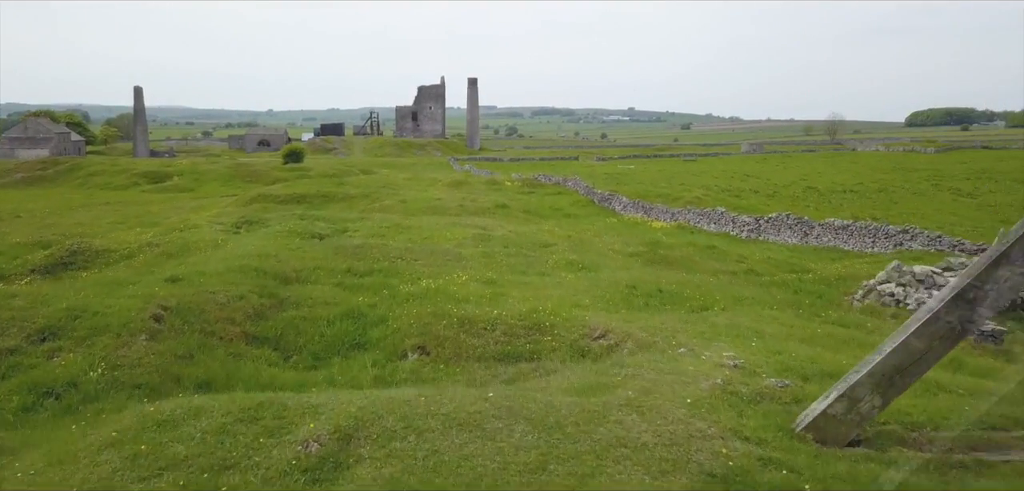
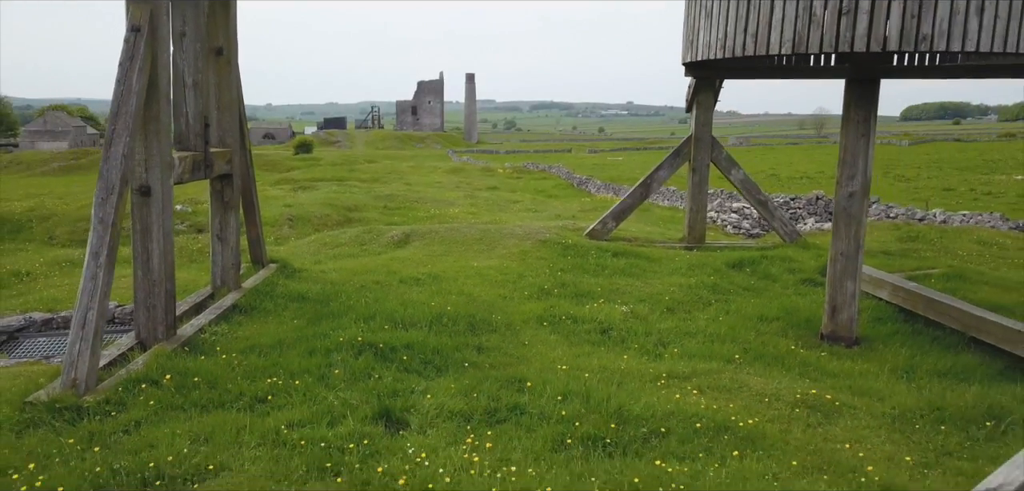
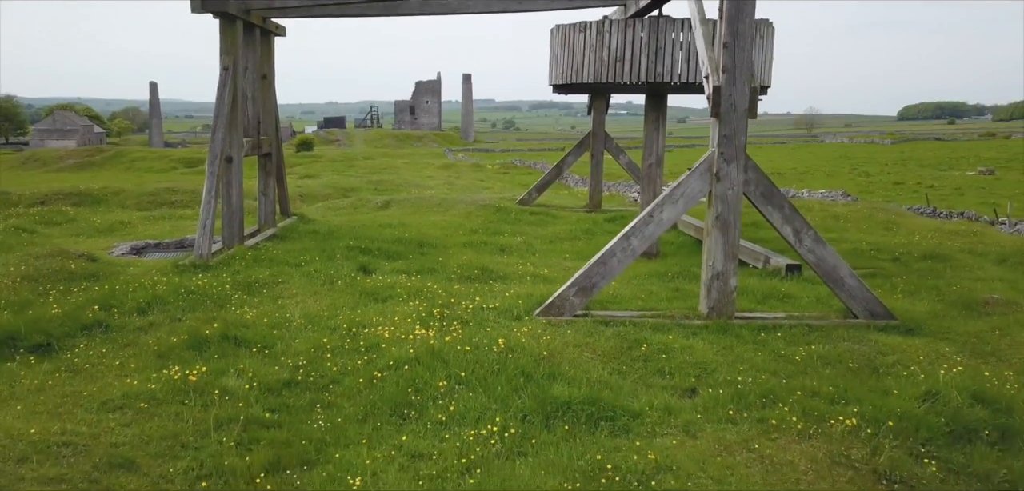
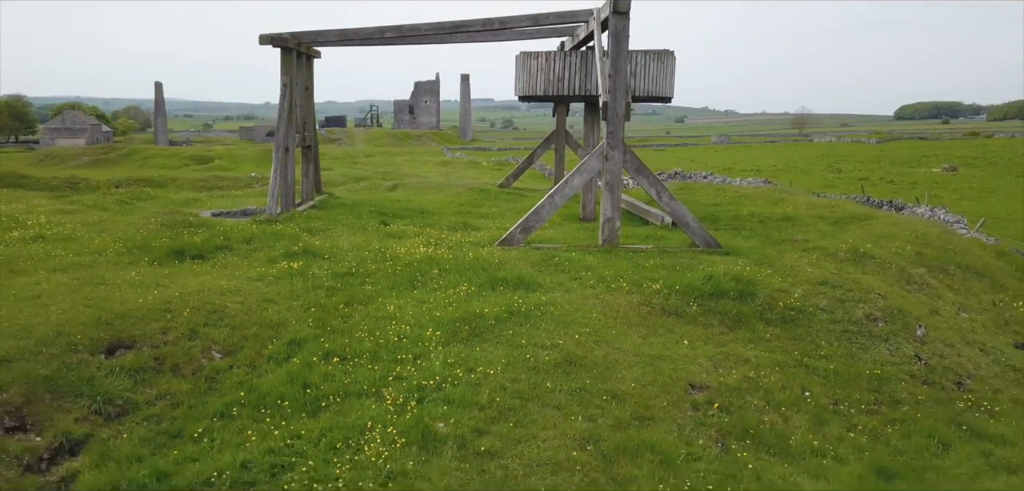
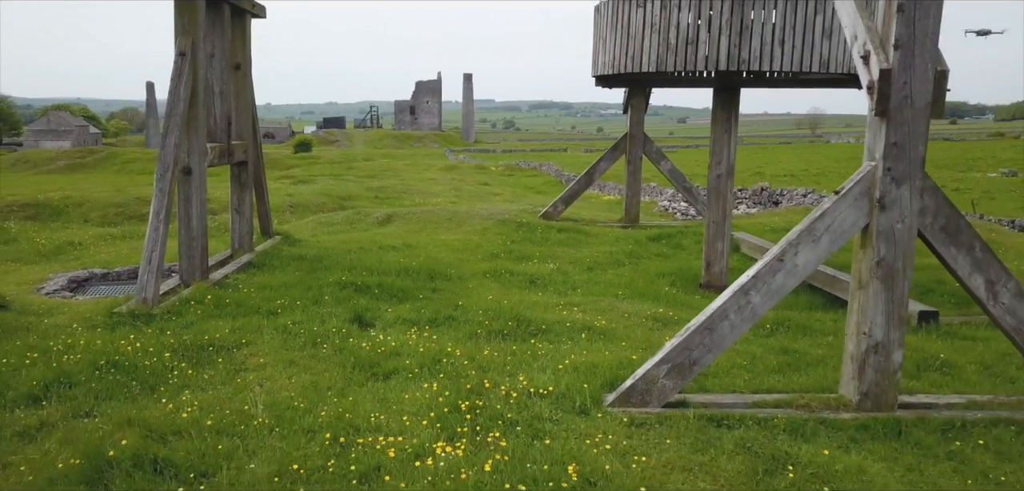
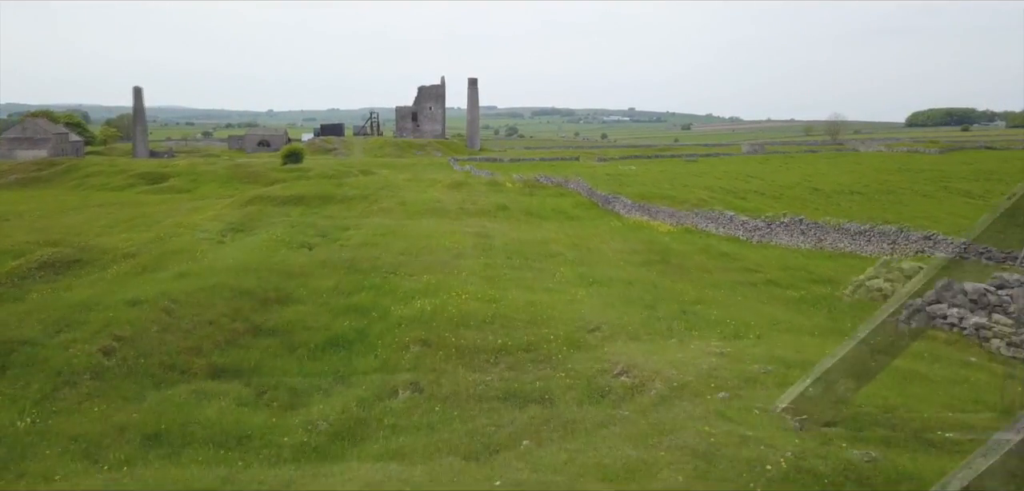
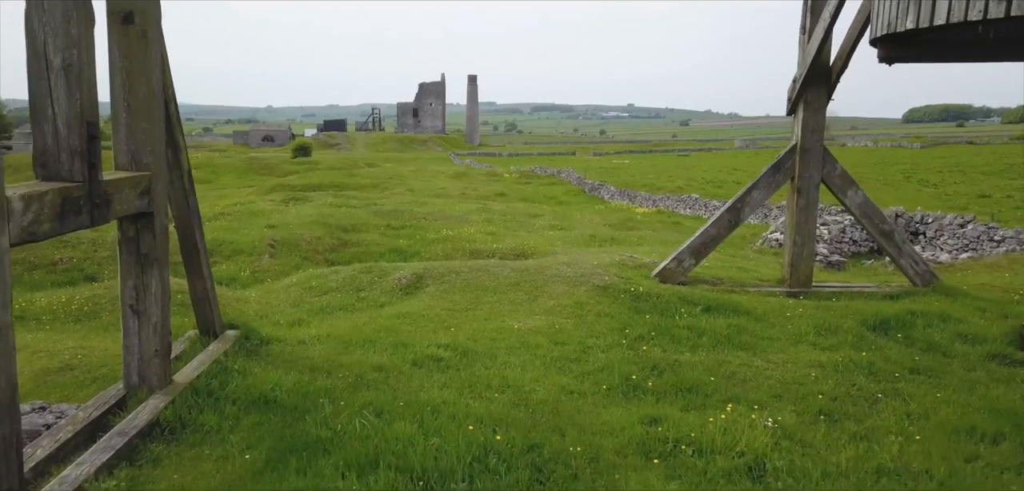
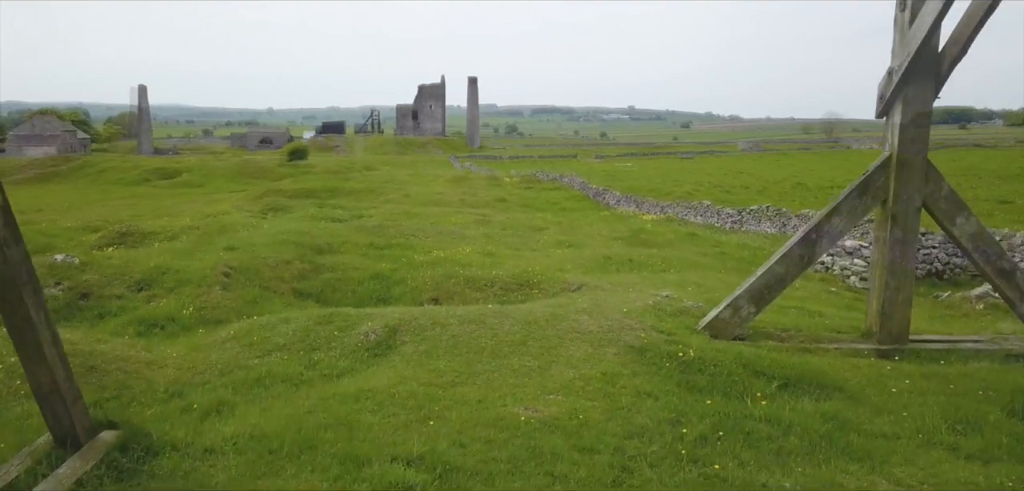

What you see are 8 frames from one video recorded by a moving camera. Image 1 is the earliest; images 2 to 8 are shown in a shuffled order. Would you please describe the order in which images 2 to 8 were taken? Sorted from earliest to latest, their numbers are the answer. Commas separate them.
6, 8, 7, 2, 5, 3, 4
